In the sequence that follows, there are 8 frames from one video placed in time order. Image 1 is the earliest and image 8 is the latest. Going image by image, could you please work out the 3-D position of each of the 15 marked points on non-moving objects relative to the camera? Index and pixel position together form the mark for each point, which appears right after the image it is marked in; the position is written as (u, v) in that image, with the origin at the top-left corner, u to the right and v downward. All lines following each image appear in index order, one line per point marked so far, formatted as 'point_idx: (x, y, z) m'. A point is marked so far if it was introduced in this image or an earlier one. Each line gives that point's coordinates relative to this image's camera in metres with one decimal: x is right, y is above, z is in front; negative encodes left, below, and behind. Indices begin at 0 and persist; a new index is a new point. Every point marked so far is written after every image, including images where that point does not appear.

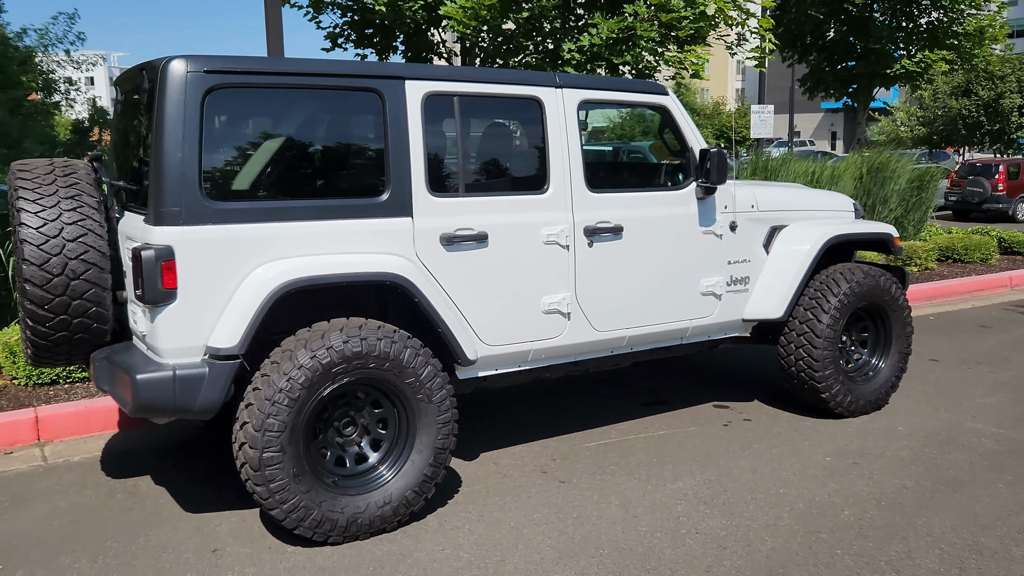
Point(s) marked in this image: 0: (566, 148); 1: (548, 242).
0: (+0.2, +0.6, +3.9) m
1: (+0.2, +0.2, +3.8) m
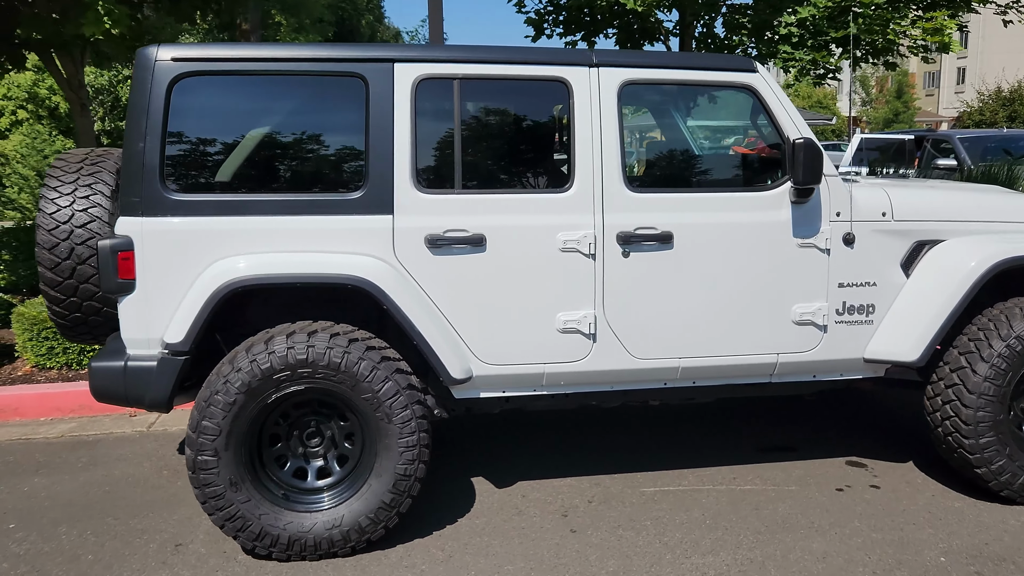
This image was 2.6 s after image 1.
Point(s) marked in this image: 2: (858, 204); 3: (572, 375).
0: (+0.3, +0.6, +3.3) m
1: (+0.2, +0.1, +3.2) m
2: (+1.4, +0.3, +3.5) m
3: (+0.2, -0.3, +3.3) m
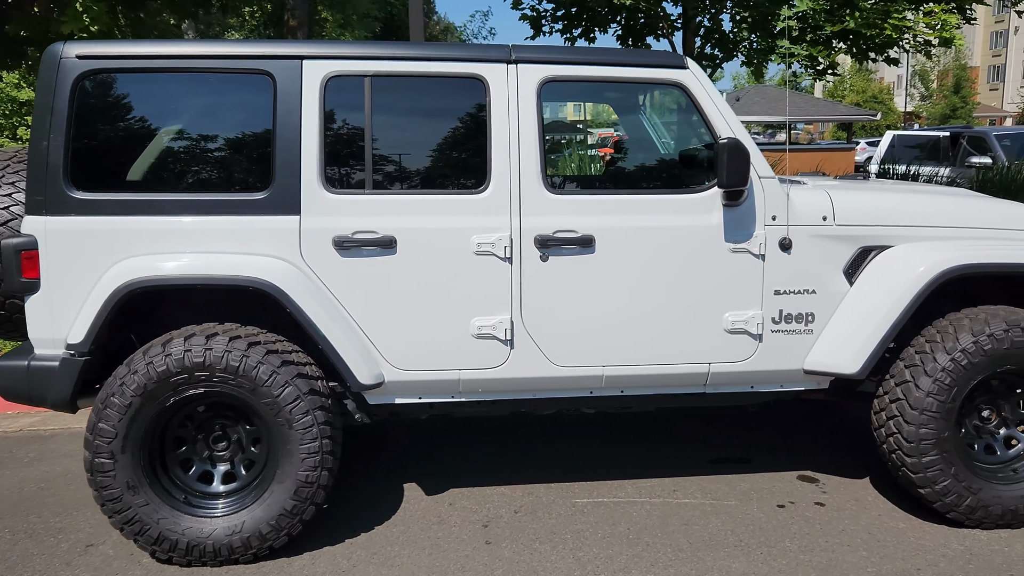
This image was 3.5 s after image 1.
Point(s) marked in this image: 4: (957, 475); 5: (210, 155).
0: (0.0, +0.6, +3.1) m
1: (-0.1, +0.1, +3.1) m
2: (+1.1, +0.3, +3.3) m
3: (-0.1, -0.4, +3.2) m
4: (+1.7, -0.7, +3.2) m
5: (-1.1, +0.5, +3.1) m
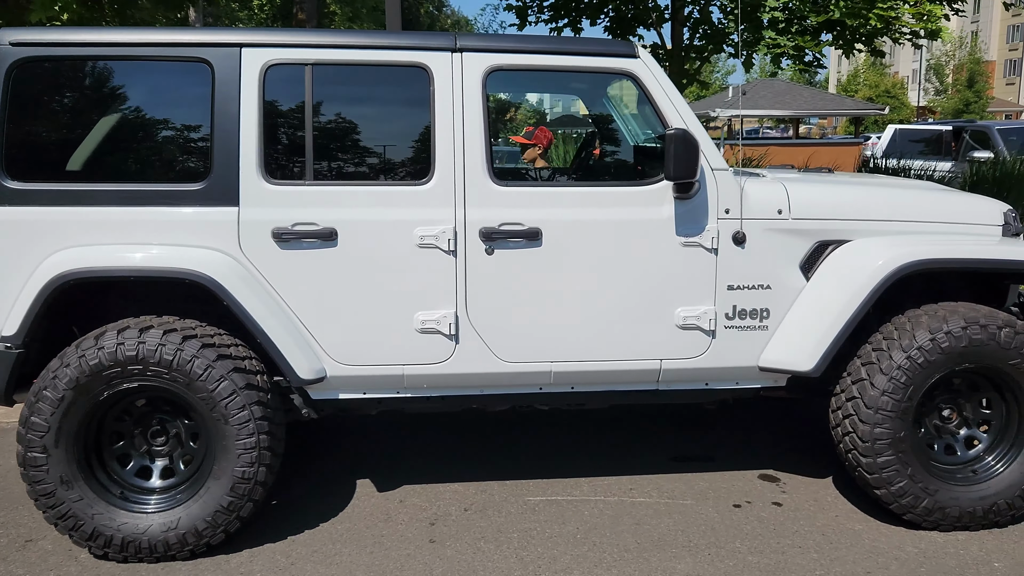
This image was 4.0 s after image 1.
0: (-0.2, +0.6, +3.1) m
1: (-0.3, +0.2, +3.1) m
2: (+0.9, +0.3, +3.2) m
3: (-0.3, -0.3, +3.2) m
4: (+1.5, -0.7, +3.2) m
5: (-1.3, +0.5, +3.0) m
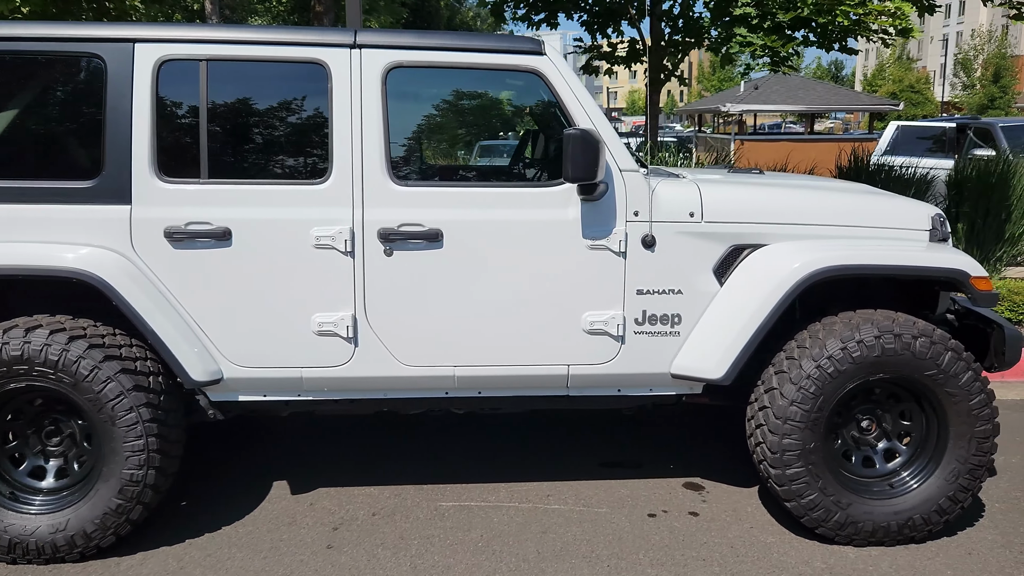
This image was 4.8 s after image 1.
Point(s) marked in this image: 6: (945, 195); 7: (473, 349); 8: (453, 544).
0: (-0.6, +0.6, +3.0) m
1: (-0.7, +0.2, +3.0) m
2: (+0.5, +0.3, +3.1) m
3: (-0.7, -0.3, +3.1) m
4: (+1.1, -0.7, +3.1) m
5: (-1.7, +0.5, +3.0) m
6: (+3.9, +0.8, +7.6) m
7: (-0.1, -0.2, +3.1) m
8: (-0.2, -0.9, +3.1) m
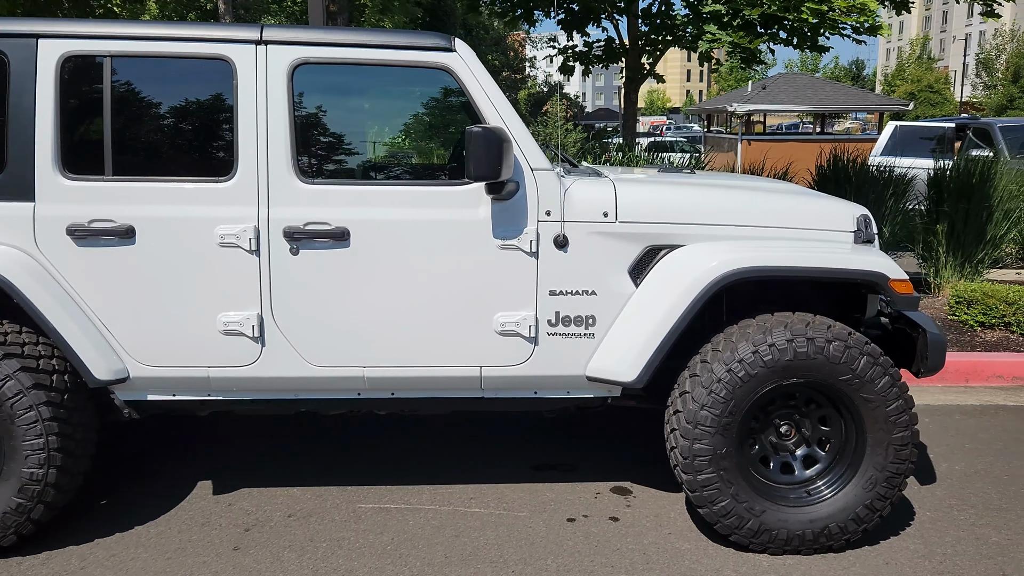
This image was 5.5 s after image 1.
0: (-0.9, +0.6, +3.0) m
1: (-1.0, +0.2, +3.0) m
2: (+0.2, +0.3, +3.1) m
3: (-1.0, -0.3, +3.1) m
4: (+0.8, -0.7, +3.0) m
5: (-2.0, +0.5, +3.0) m
6: (+3.6, +0.8, +7.5) m
7: (-0.5, -0.2, +3.1) m
8: (-0.5, -0.9, +3.1) m
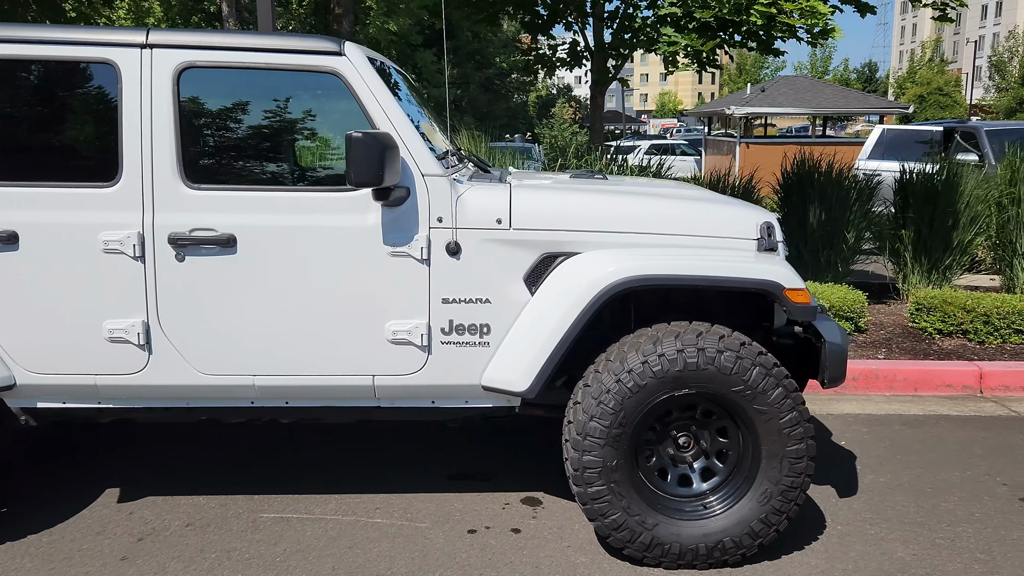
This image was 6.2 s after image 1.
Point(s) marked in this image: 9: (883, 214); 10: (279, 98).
0: (-1.3, +0.6, +2.9) m
1: (-1.4, +0.1, +2.9) m
2: (-0.2, +0.3, +3.0) m
3: (-1.4, -0.4, +3.0) m
4: (+0.4, -0.8, +2.9) m
5: (-2.4, +0.5, +3.0) m
6: (+3.3, +0.7, +7.4) m
7: (-0.9, -0.2, +3.0) m
8: (-0.9, -1.0, +3.1) m
9: (+3.2, +0.6, +7.5) m
10: (-0.8, +0.7, +3.0) m
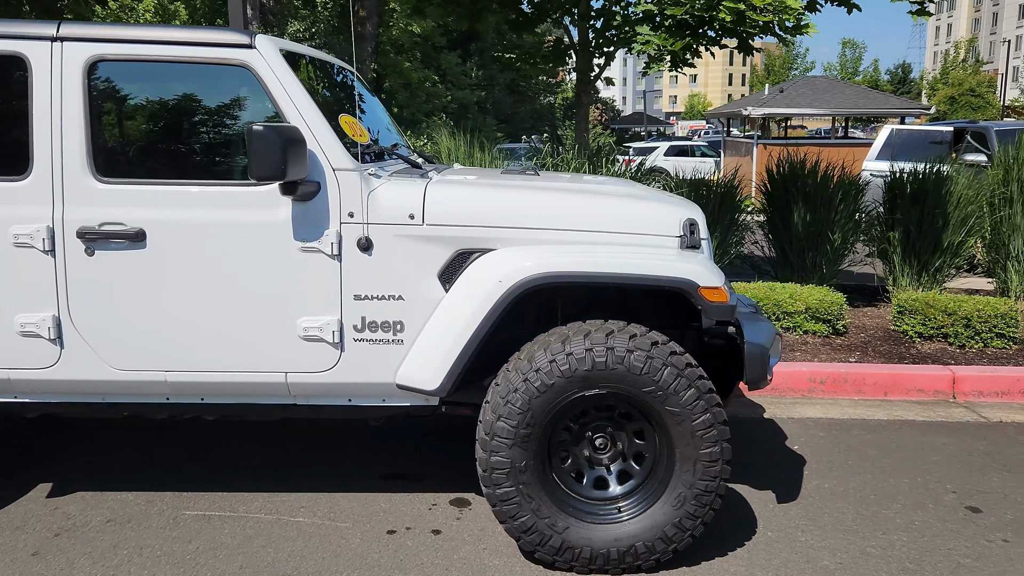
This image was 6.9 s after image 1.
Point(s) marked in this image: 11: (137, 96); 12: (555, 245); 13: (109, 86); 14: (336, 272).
0: (-1.6, +0.6, +2.9) m
1: (-1.7, +0.2, +2.9) m
2: (-0.5, +0.3, +3.0) m
3: (-1.7, -0.3, +3.0) m
4: (+0.1, -0.7, +2.9) m
5: (-2.7, +0.5, +3.0) m
6: (+3.1, +0.7, +7.2) m
7: (-1.2, -0.2, +3.0) m
8: (-1.2, -1.0, +3.0) m
9: (+3.1, +0.6, +7.3) m
10: (-1.1, +0.7, +3.0) m
11: (-1.3, +0.7, +3.0) m
12: (+0.2, +0.2, +3.0) m
13: (-1.4, +0.7, +3.0) m
14: (-0.6, +0.1, +3.0) m
